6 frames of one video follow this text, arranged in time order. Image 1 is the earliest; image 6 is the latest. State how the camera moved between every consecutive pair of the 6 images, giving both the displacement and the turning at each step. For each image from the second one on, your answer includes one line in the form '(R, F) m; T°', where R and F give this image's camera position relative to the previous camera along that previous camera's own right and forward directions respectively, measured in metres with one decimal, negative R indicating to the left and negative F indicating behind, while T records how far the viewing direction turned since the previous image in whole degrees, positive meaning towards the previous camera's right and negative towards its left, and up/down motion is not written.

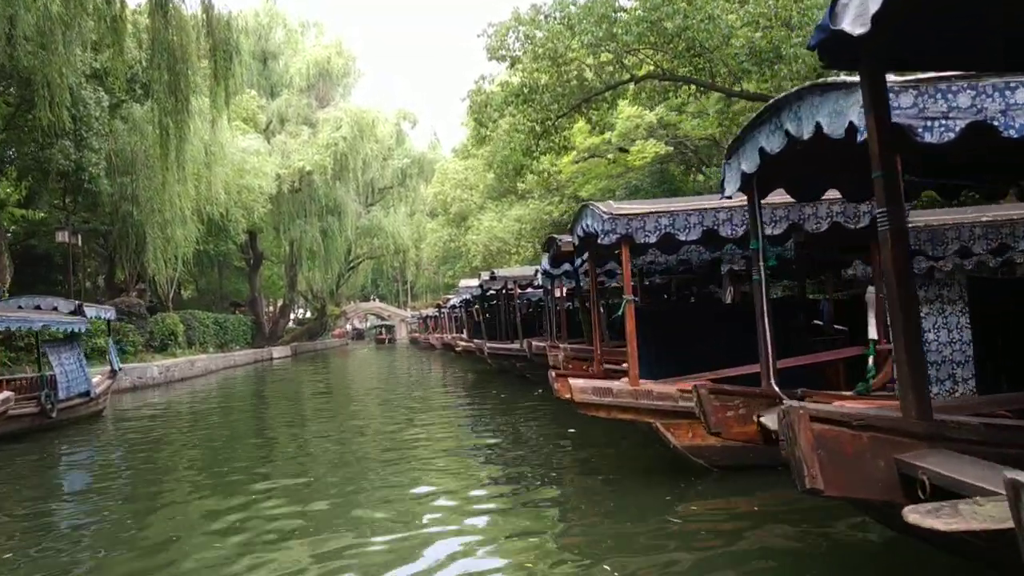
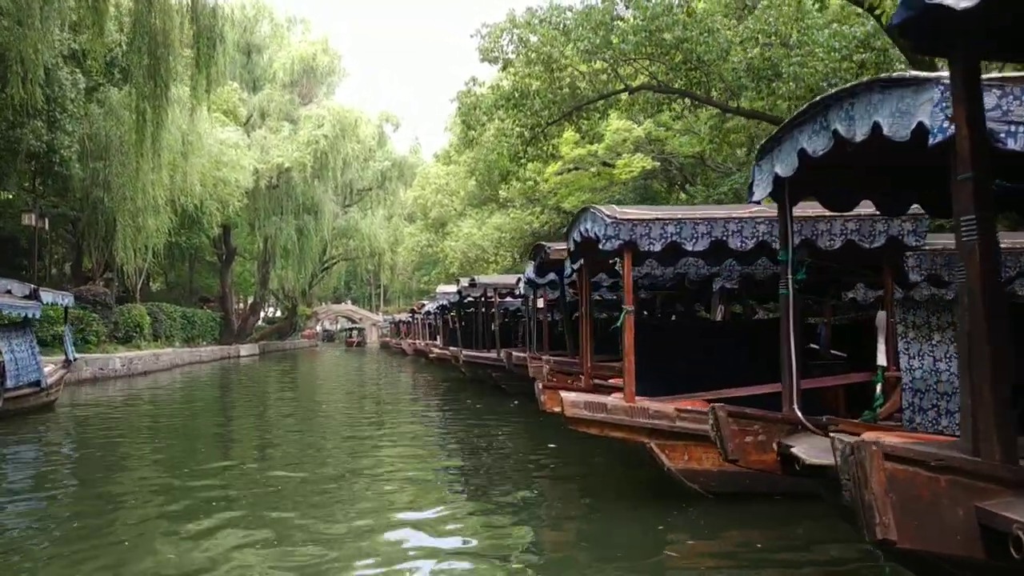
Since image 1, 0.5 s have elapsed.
(-0.1, +0.3) m; +2°
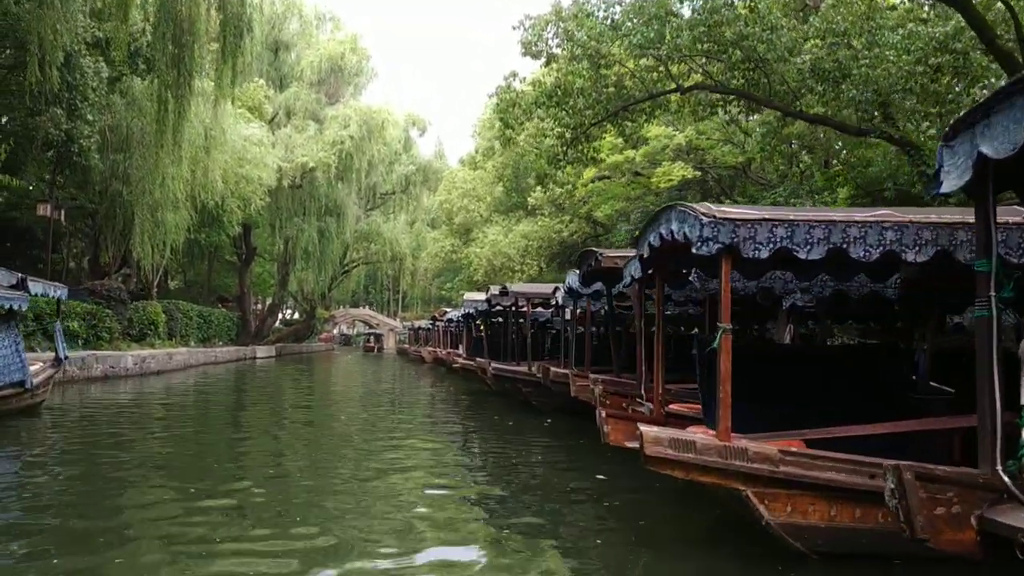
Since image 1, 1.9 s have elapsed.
(-0.3, +0.8) m; -1°
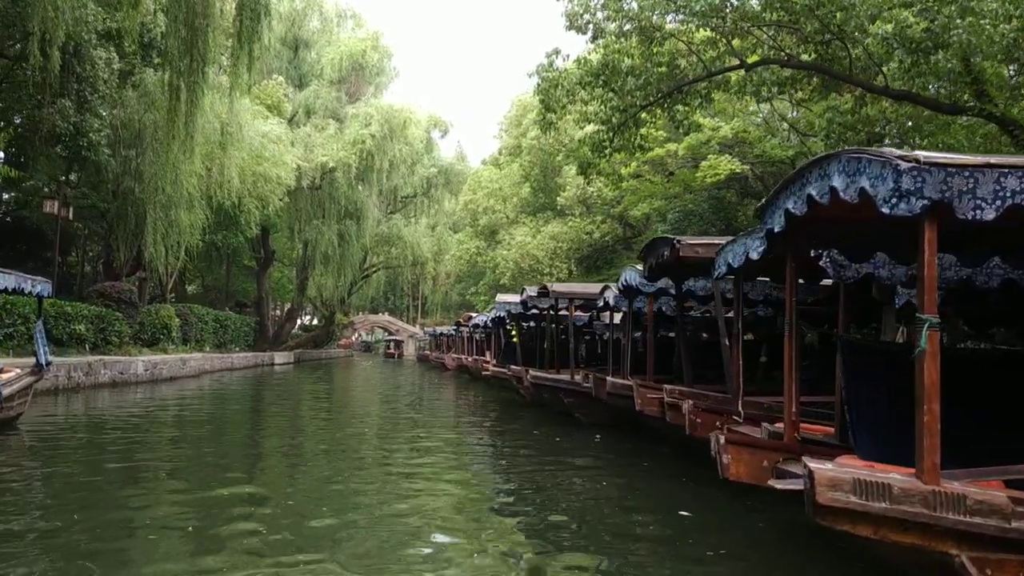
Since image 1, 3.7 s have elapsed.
(-0.3, +1.1) m; -1°
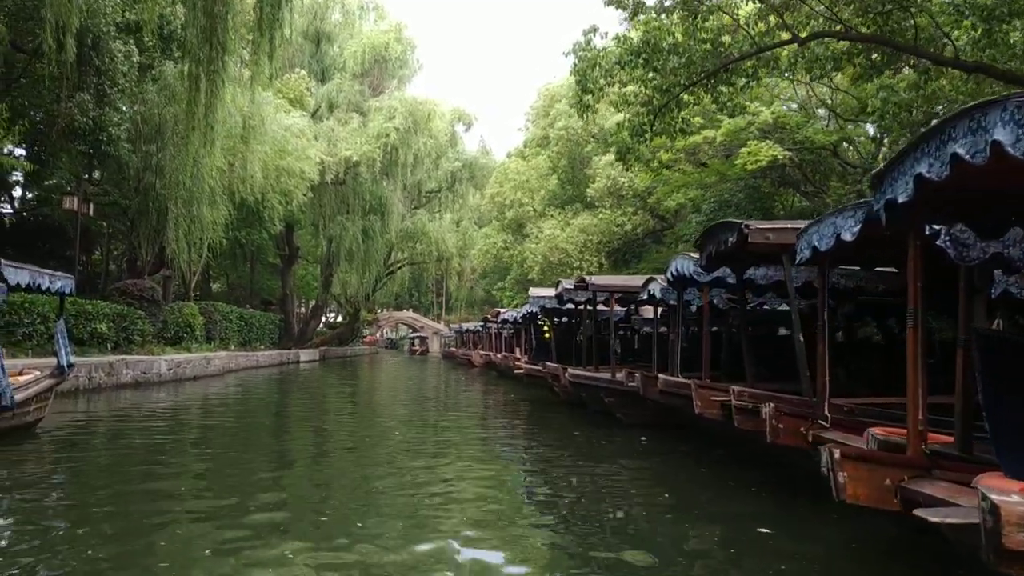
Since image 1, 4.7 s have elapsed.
(-0.2, +0.6) m; -2°
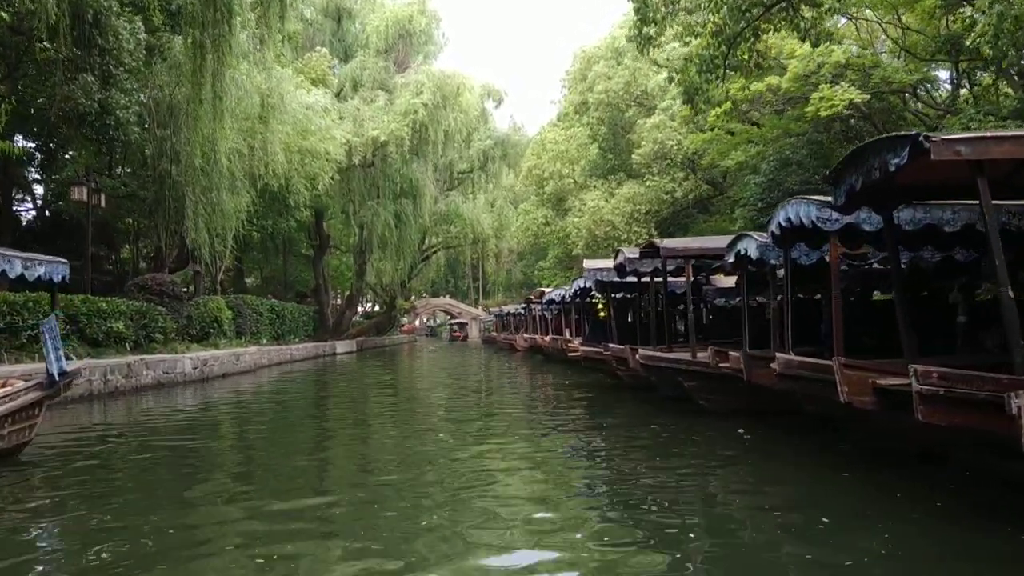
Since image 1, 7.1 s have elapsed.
(-0.2, +1.5) m; -3°
